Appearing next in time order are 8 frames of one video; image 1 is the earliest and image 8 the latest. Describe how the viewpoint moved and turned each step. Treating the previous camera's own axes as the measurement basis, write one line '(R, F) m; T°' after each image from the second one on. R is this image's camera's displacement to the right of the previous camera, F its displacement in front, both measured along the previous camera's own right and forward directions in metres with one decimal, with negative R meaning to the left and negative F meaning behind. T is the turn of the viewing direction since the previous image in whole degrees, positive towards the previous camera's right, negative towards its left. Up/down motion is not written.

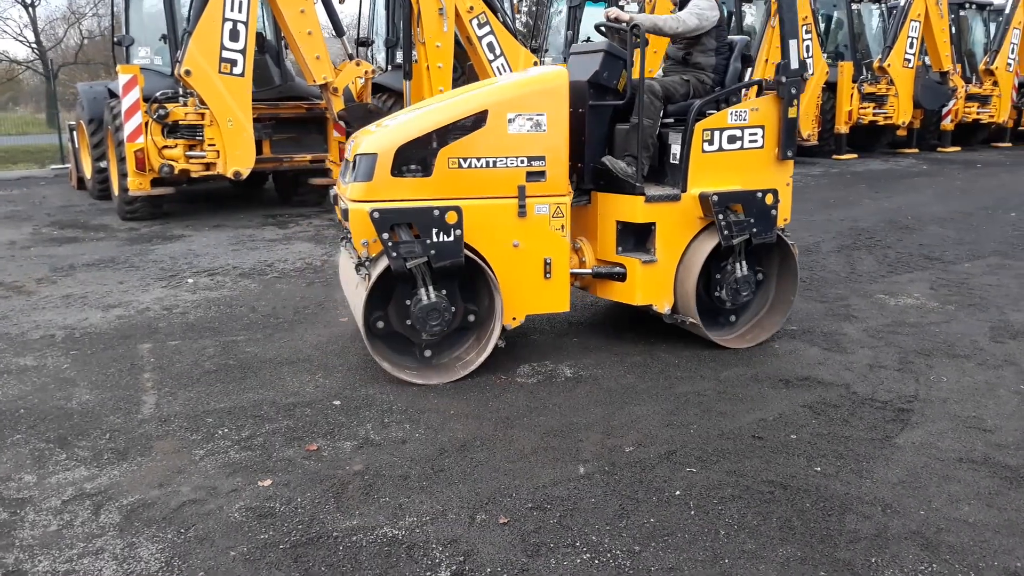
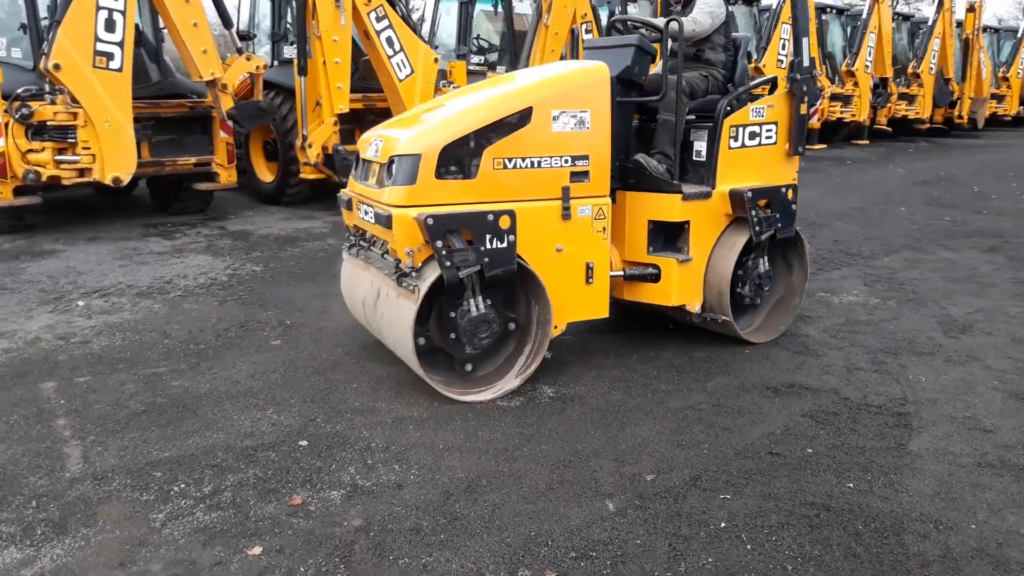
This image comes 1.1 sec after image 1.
(-0.5, +0.4) m; +9°
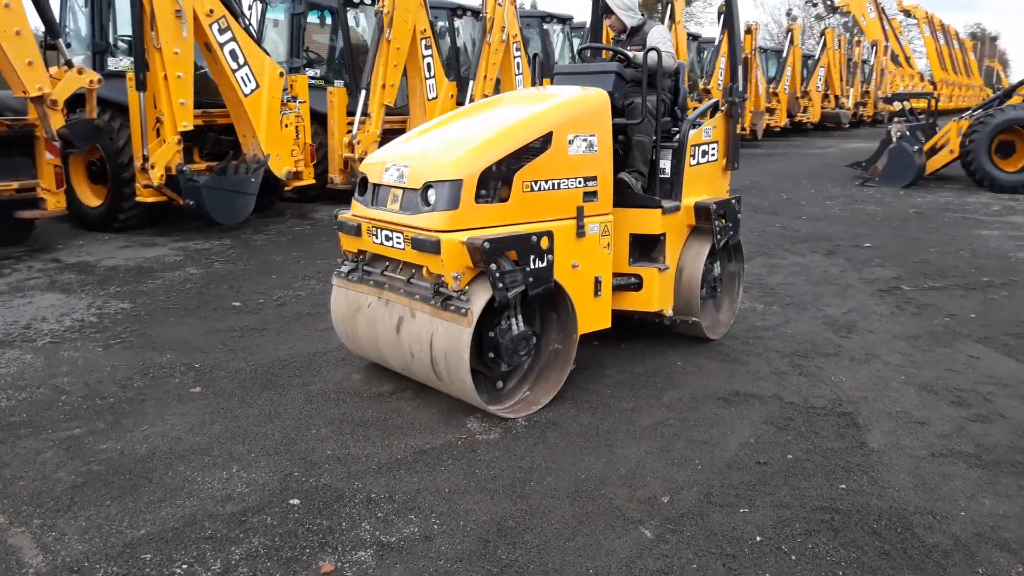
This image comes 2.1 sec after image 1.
(-0.8, +0.2) m; +14°
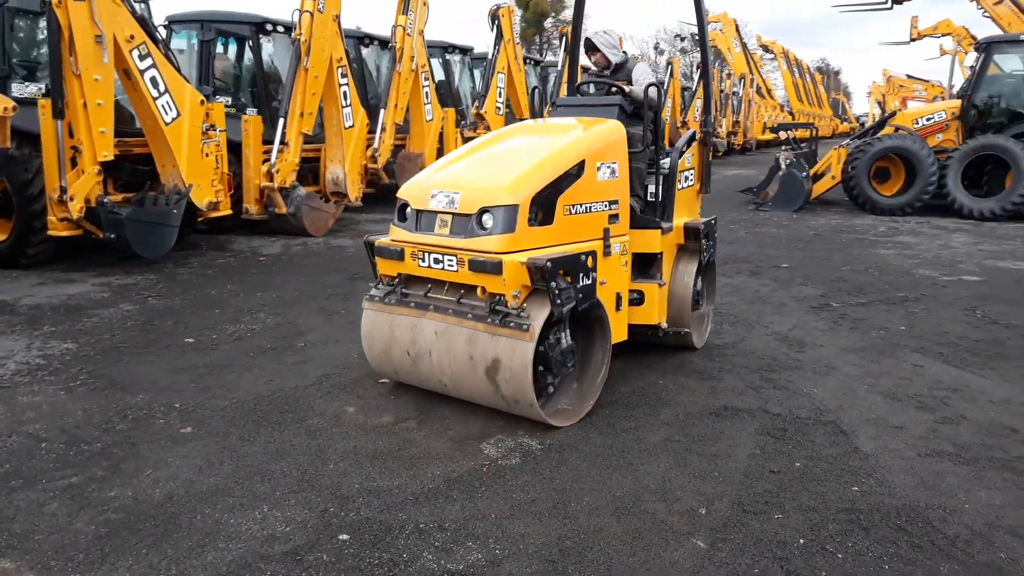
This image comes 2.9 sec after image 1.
(-0.6, 0.0) m; +9°
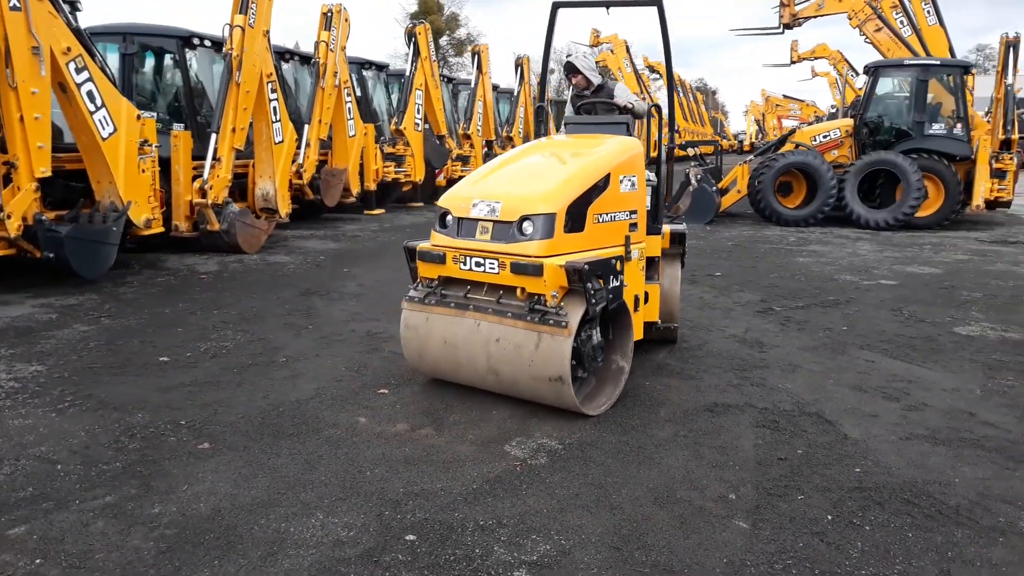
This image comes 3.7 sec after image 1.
(-0.6, -0.1) m; +8°
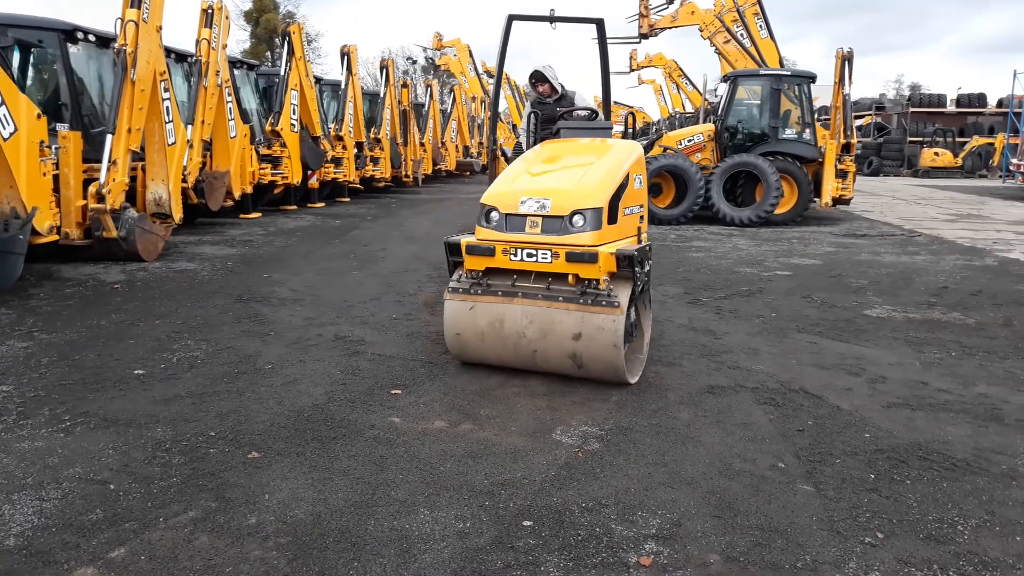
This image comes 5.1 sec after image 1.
(-1.0, 0.0) m; +12°
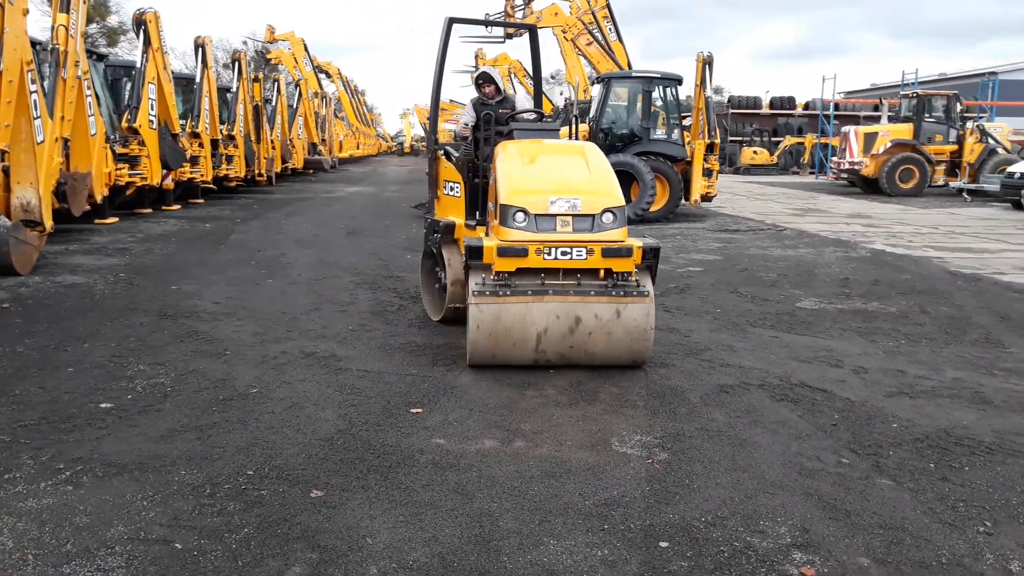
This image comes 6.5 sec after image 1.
(-1.1, +0.3) m; +12°
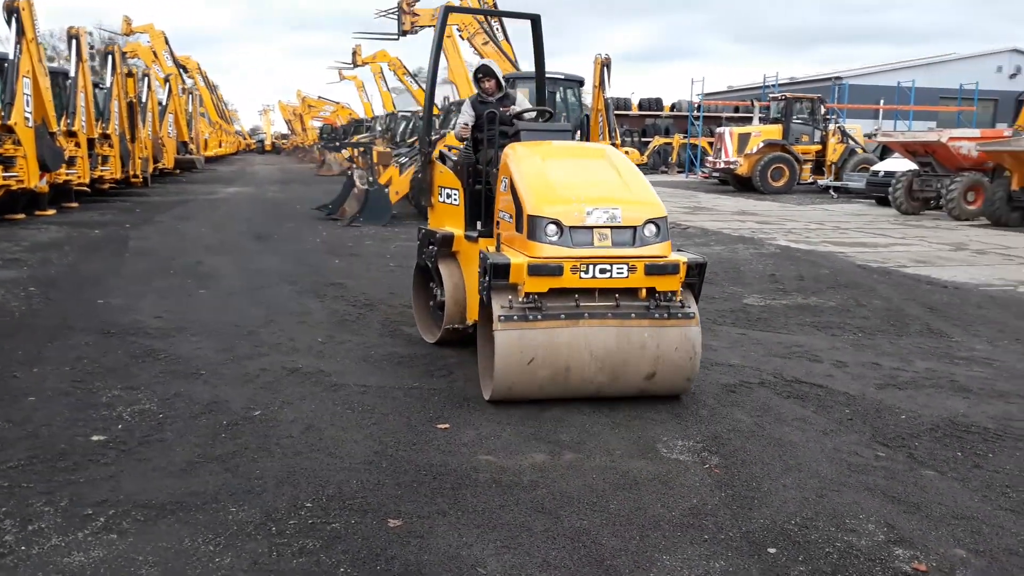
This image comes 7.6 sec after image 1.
(-0.8, +0.2) m; +9°
